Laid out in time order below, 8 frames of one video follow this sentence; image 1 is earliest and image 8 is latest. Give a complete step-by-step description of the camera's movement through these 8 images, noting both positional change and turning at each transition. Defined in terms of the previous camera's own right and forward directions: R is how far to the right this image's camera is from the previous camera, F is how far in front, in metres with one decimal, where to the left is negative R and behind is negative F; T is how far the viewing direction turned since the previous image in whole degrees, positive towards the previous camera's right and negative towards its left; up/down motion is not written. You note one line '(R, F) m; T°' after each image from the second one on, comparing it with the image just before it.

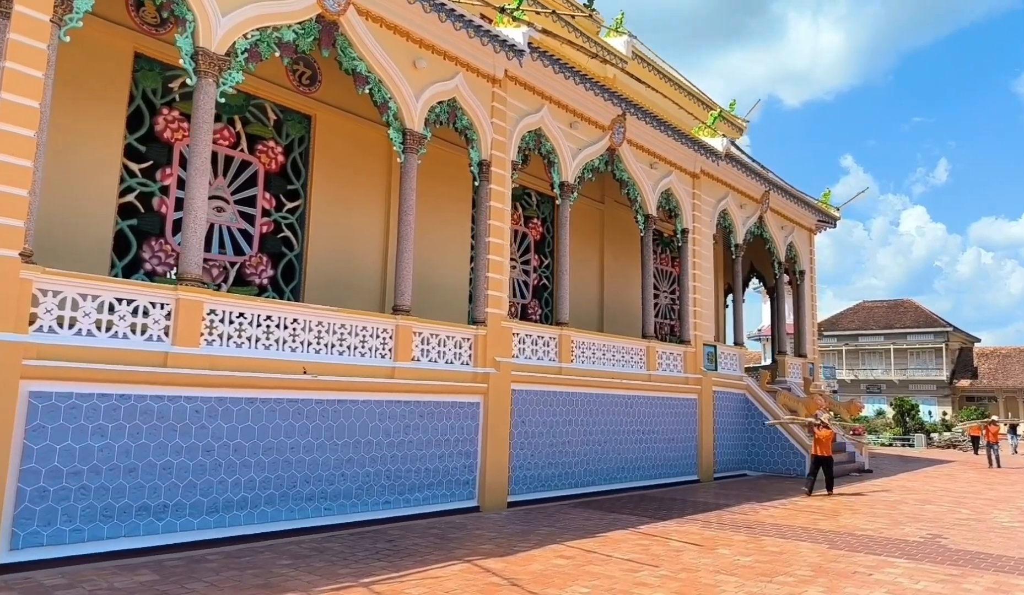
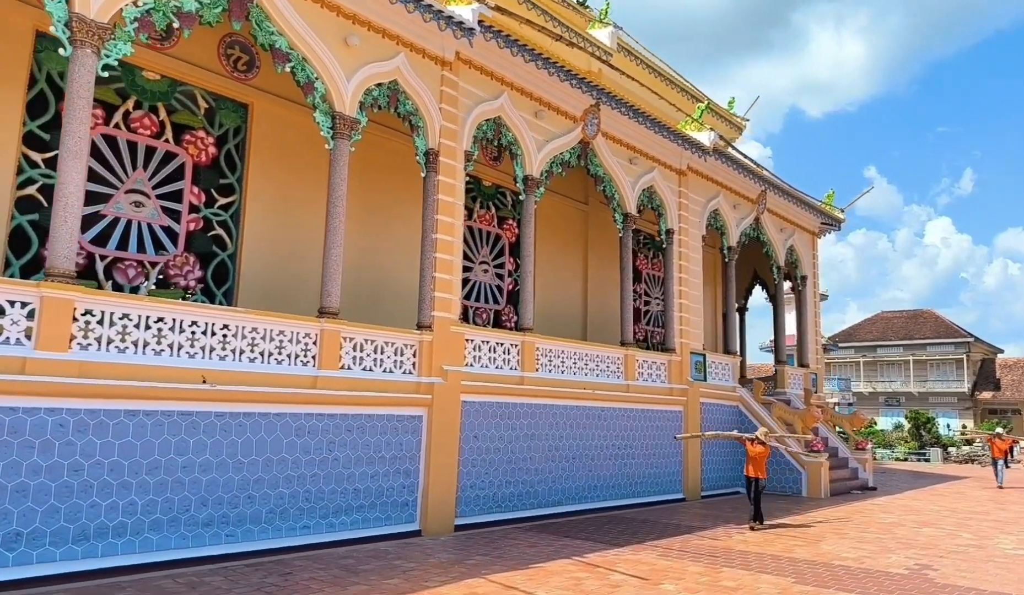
(+0.7, +0.9) m; -1°
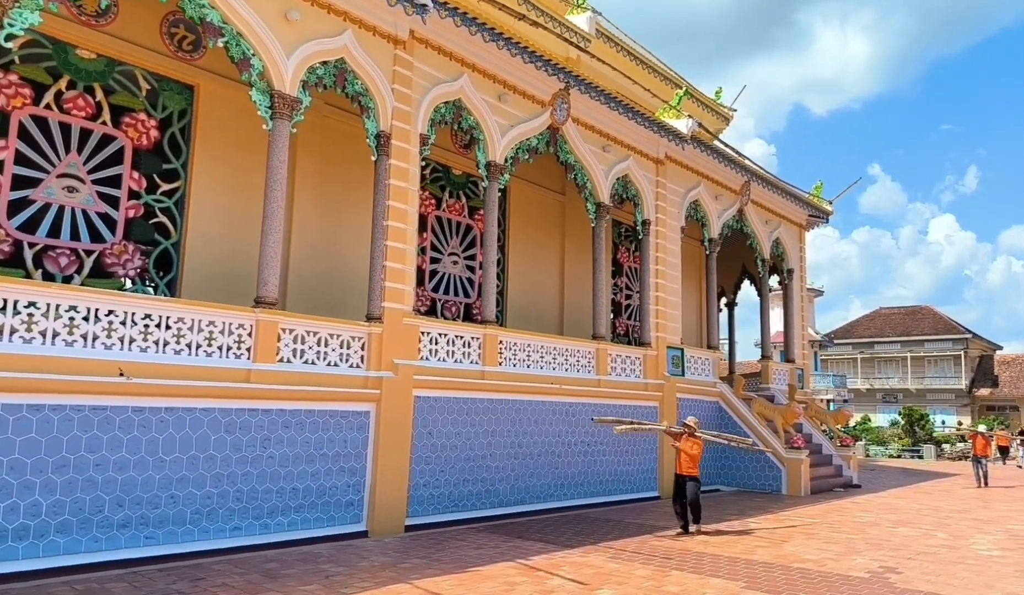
(+0.5, +0.4) m; 0°
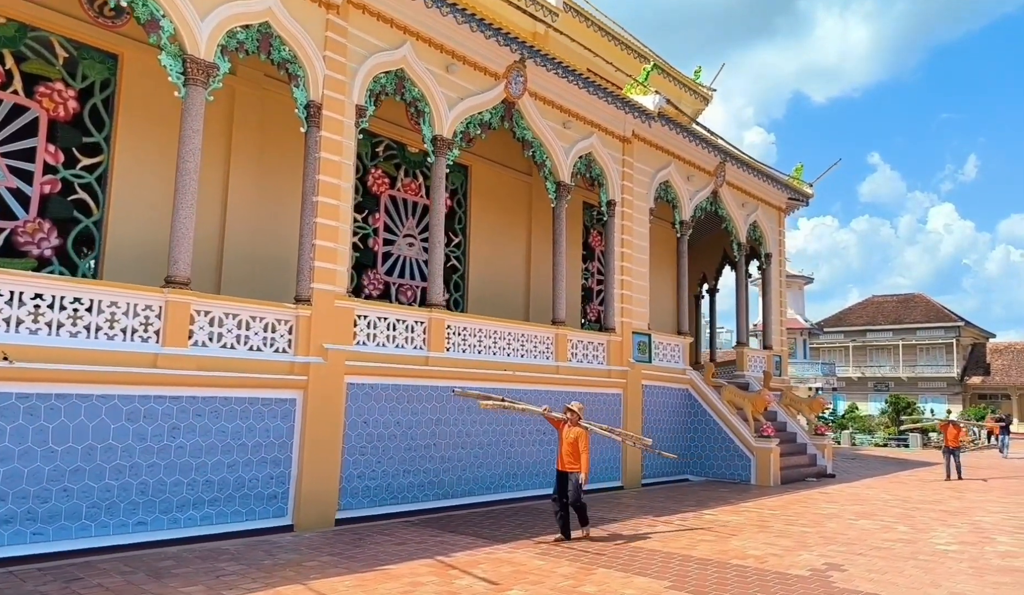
(+0.6, +0.5) m; 0°
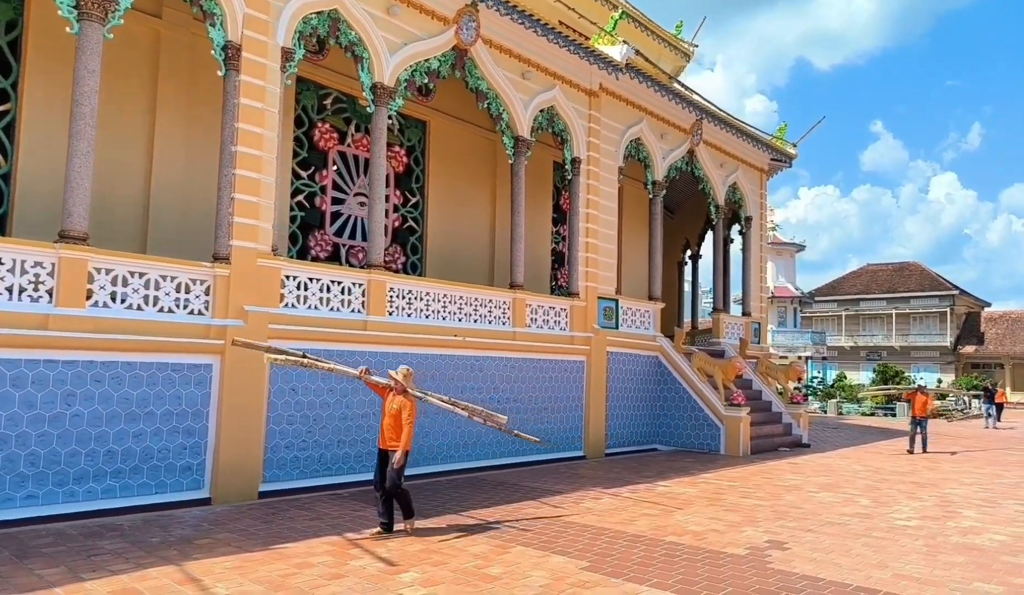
(+0.6, +0.5) m; 0°
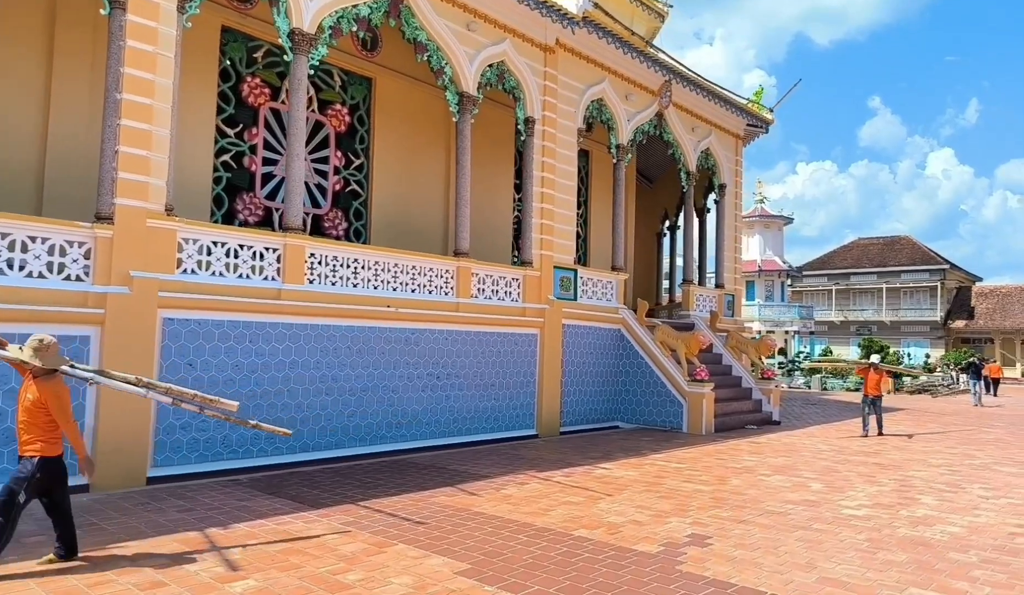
(+0.6, +0.7) m; 0°
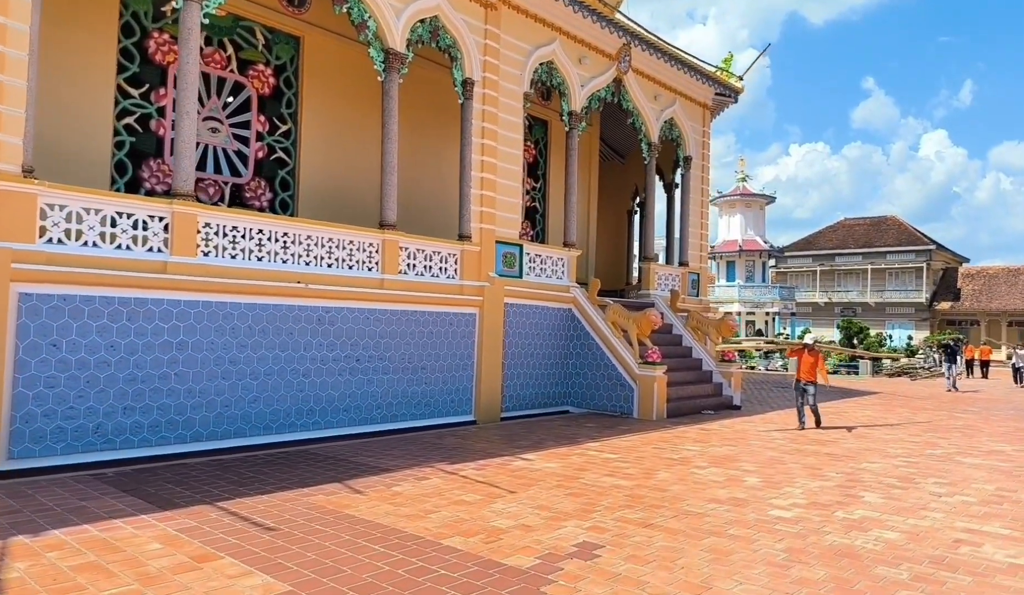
(+0.7, +0.7) m; +1°
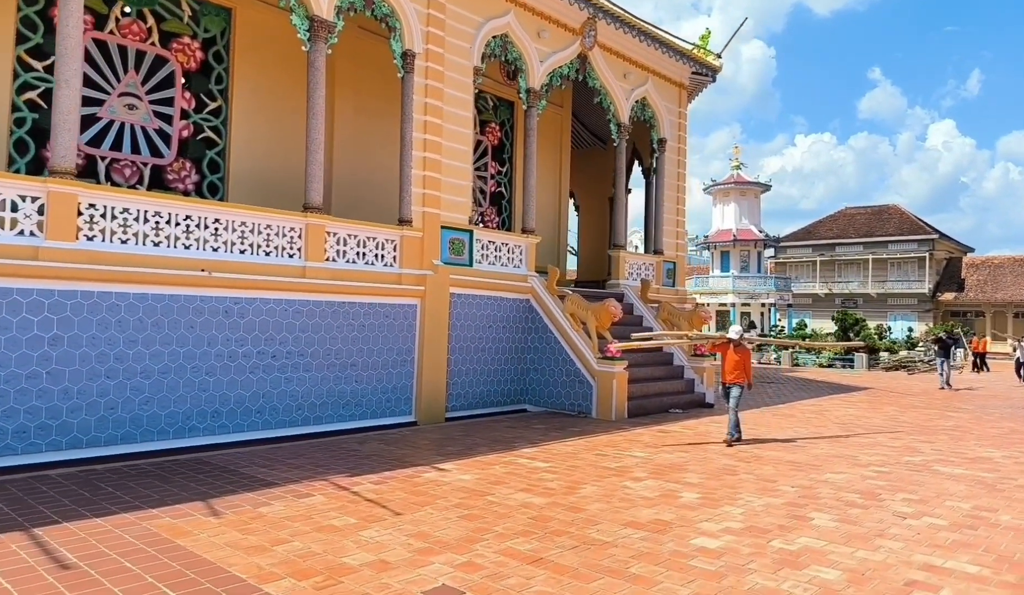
(+0.7, +0.8) m; 0°
